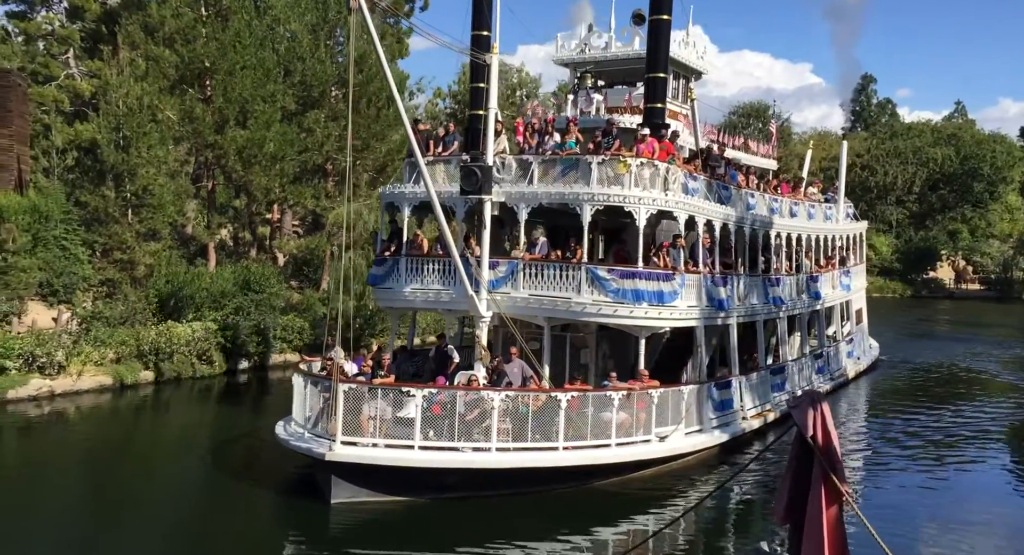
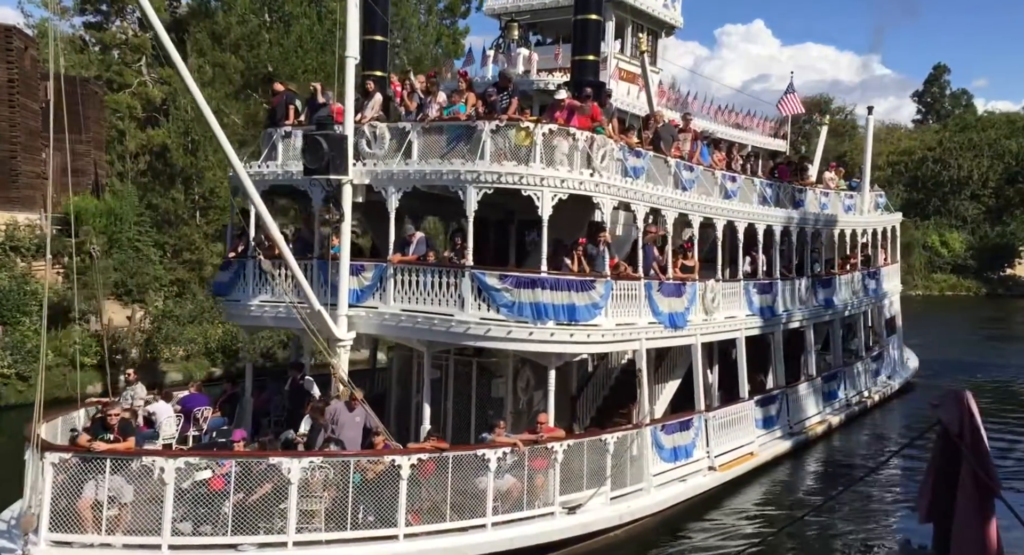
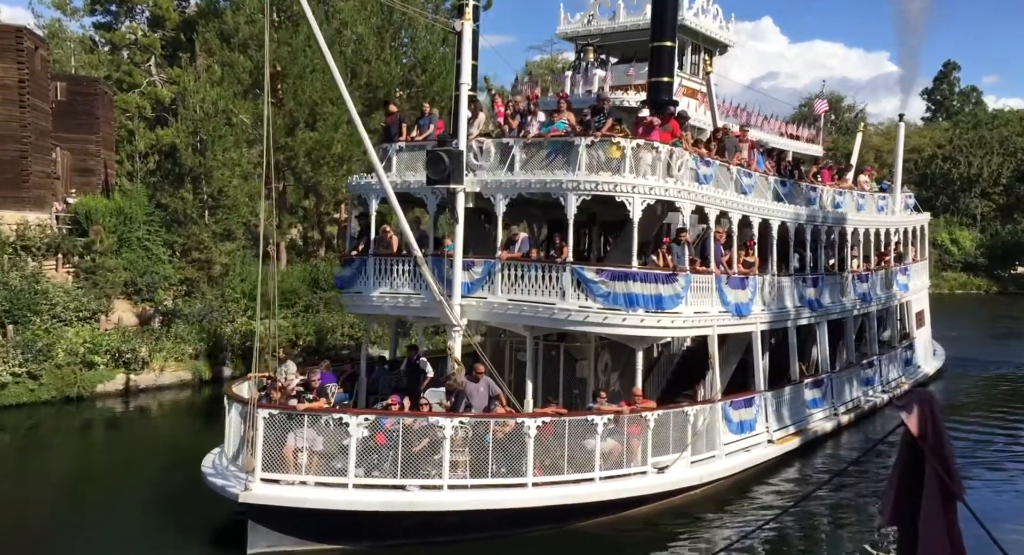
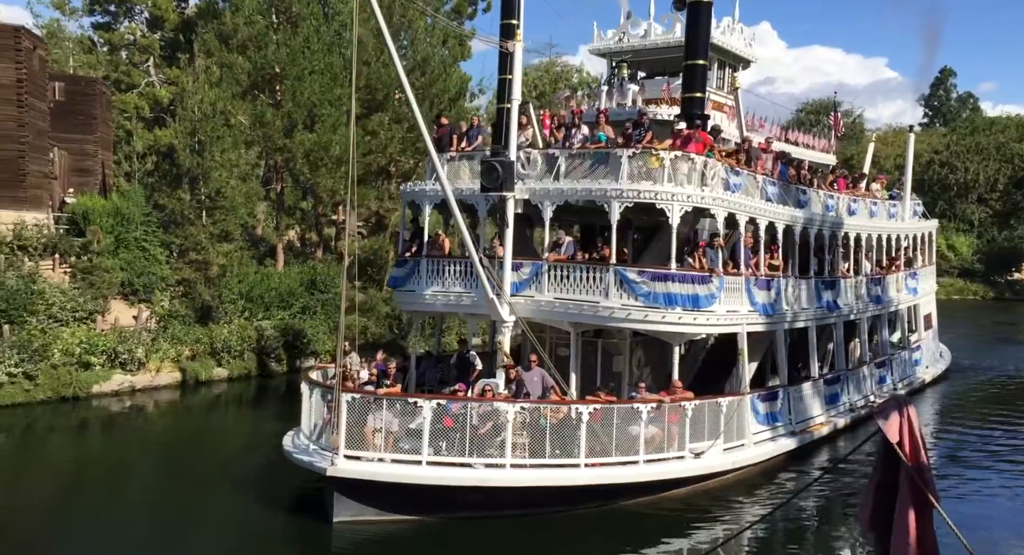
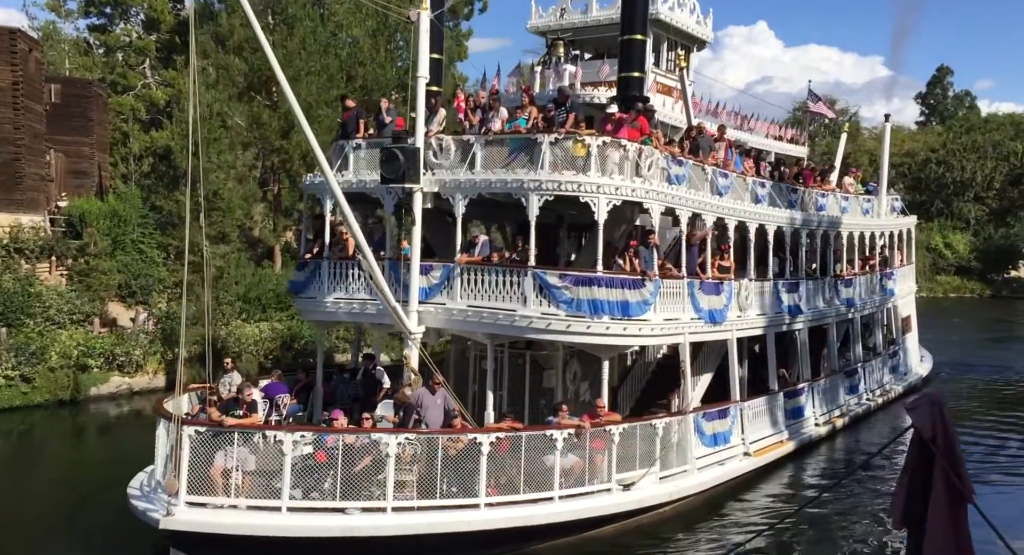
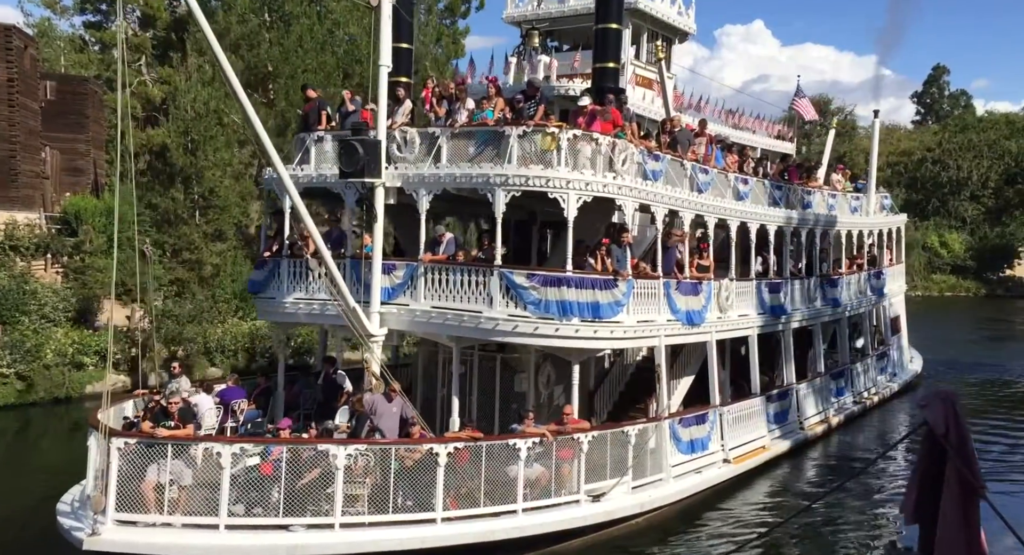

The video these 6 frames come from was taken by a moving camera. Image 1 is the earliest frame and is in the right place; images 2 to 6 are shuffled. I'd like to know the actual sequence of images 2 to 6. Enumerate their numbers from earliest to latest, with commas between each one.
4, 3, 5, 6, 2
